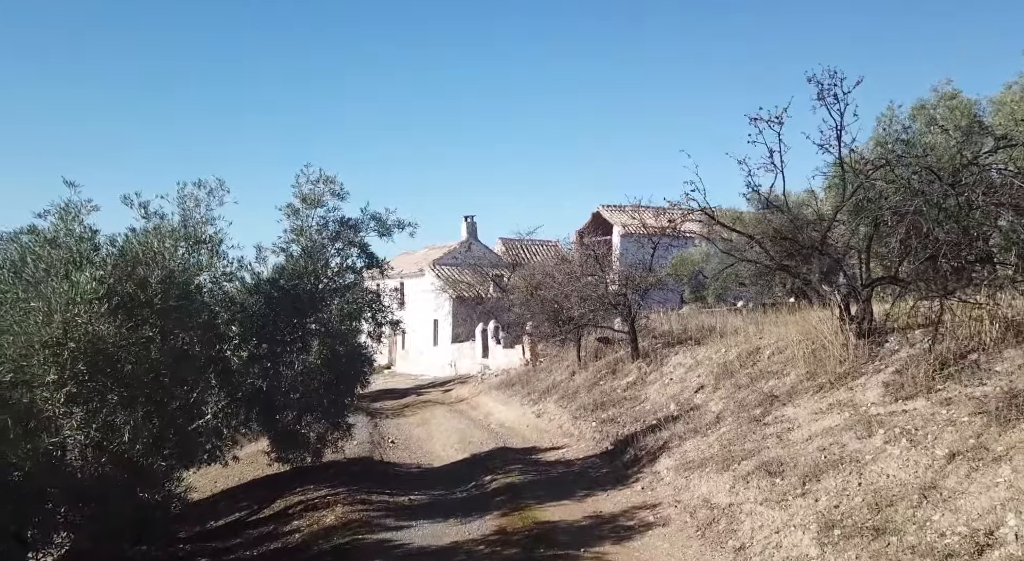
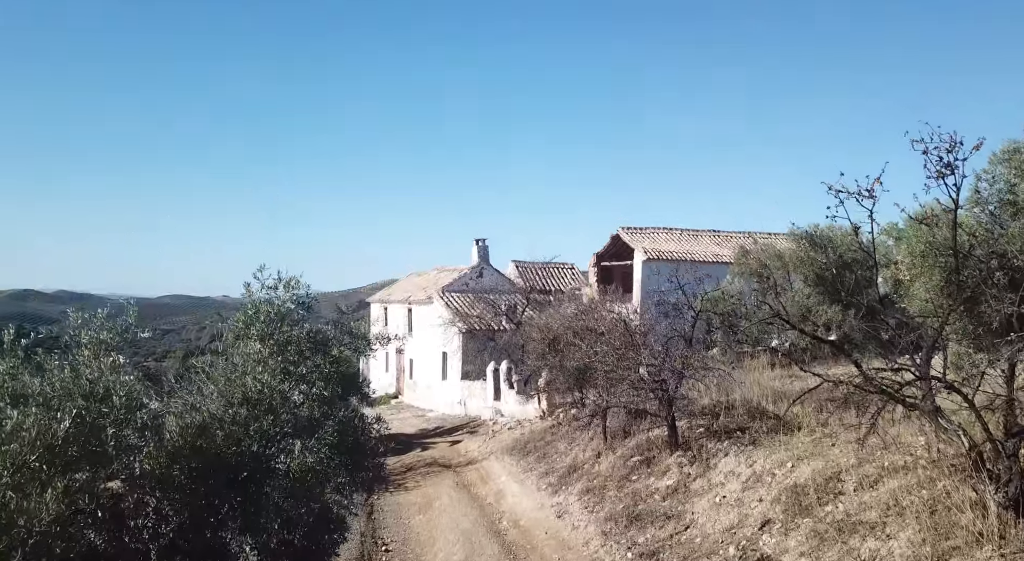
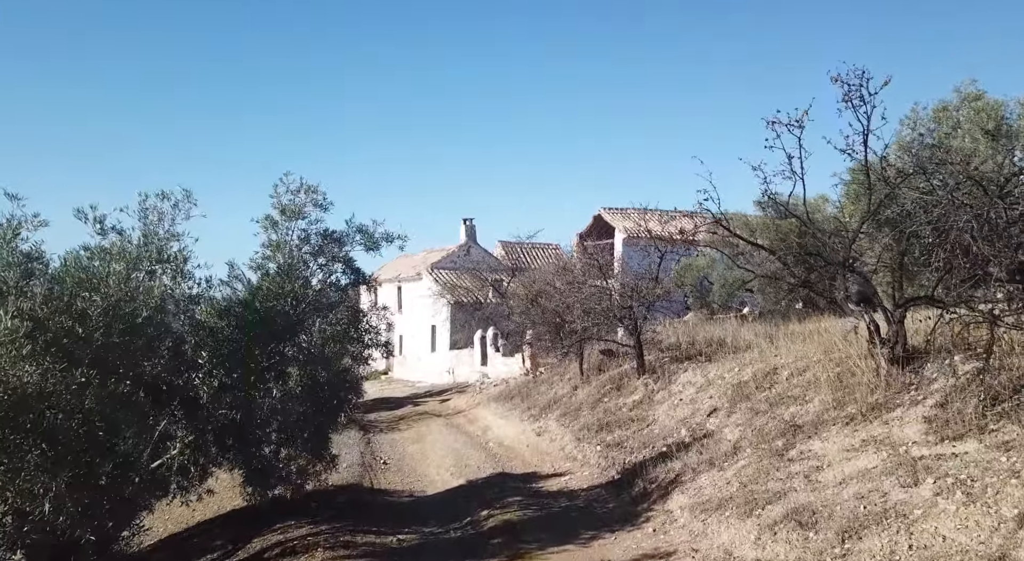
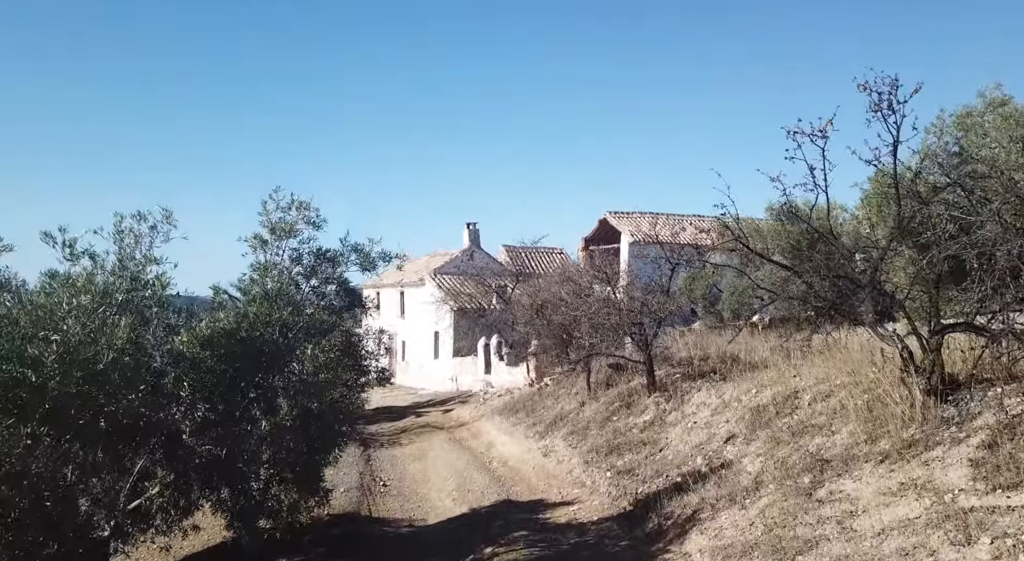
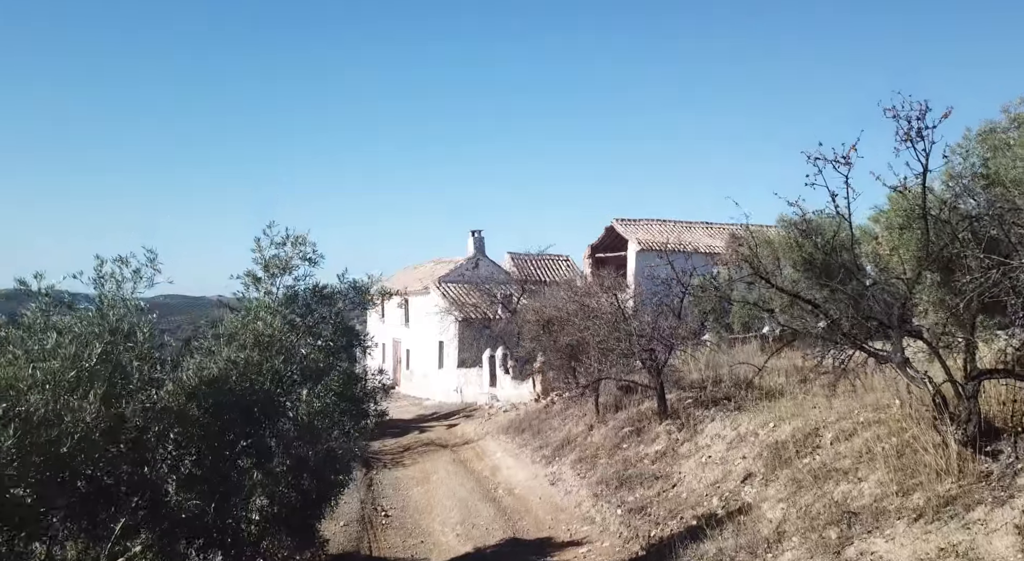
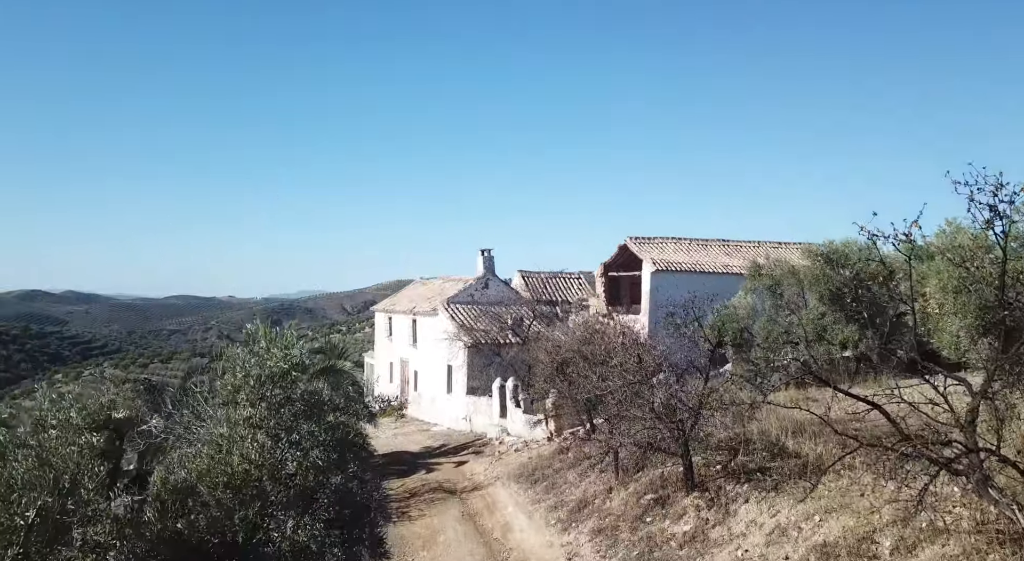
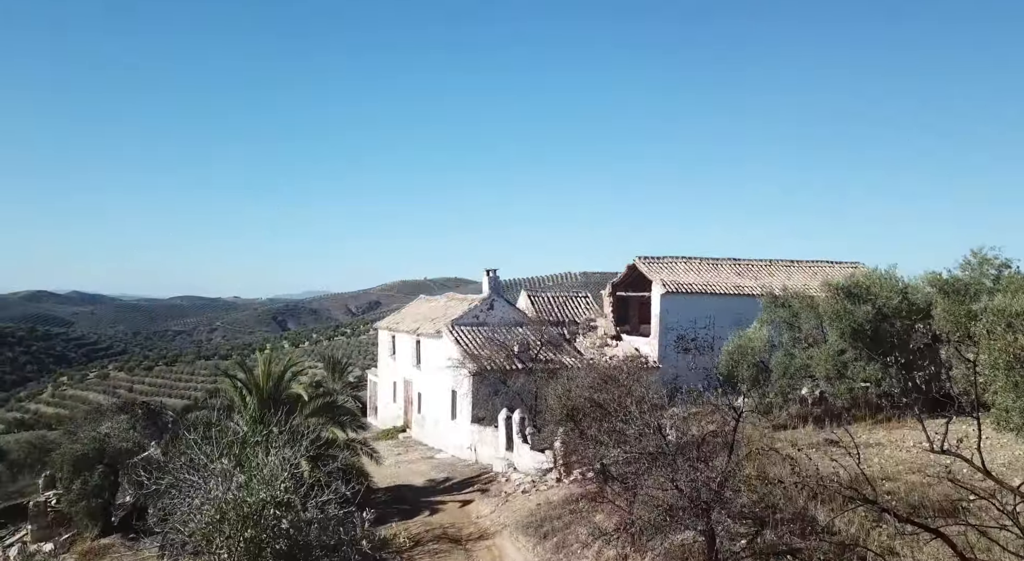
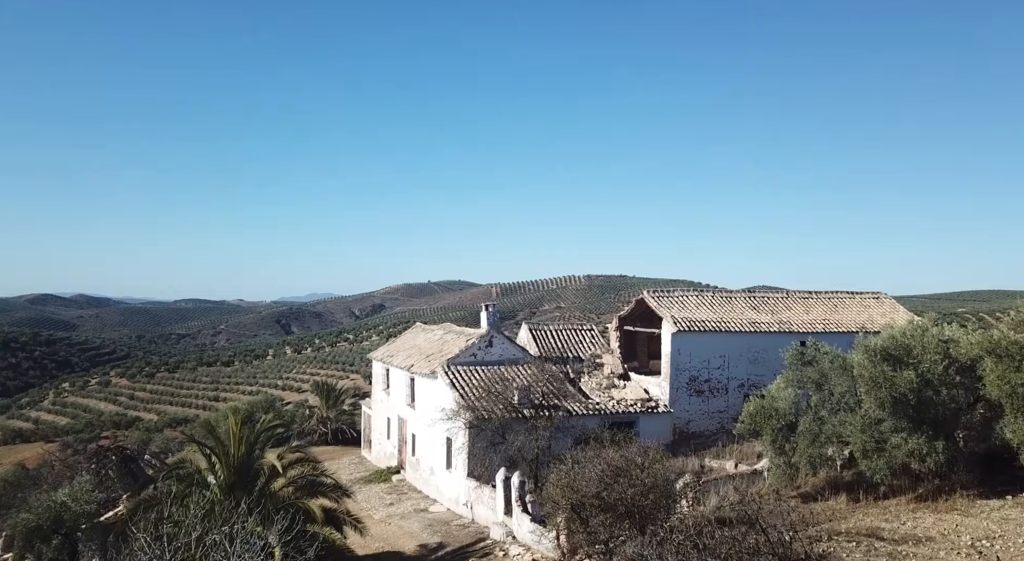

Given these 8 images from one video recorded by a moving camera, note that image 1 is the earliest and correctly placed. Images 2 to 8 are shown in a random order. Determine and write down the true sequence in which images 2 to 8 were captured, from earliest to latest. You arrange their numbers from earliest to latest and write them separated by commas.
3, 4, 5, 2, 6, 7, 8
